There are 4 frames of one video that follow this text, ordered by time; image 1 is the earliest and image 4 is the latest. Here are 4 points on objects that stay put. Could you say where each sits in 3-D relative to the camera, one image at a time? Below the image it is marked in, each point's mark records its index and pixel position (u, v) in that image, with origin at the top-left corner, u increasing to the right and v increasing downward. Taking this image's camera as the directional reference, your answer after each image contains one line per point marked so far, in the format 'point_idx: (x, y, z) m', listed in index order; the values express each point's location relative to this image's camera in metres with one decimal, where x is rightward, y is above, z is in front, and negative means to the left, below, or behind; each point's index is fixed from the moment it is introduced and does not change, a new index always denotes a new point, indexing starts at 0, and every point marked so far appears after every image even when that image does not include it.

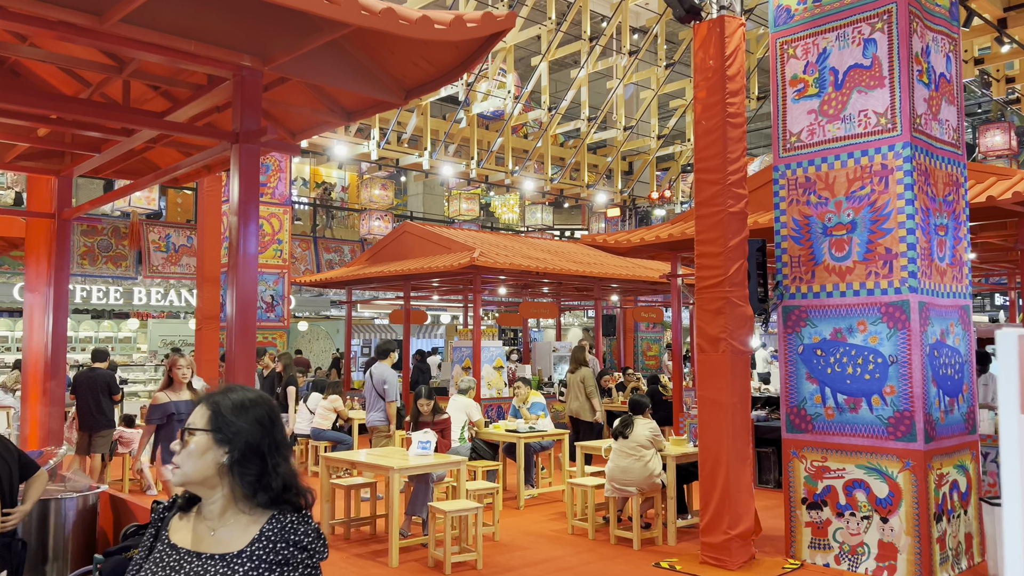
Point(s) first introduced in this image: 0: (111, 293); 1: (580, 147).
0: (-8.5, -0.1, +17.5) m
1: (+1.4, +2.9, +17.0) m
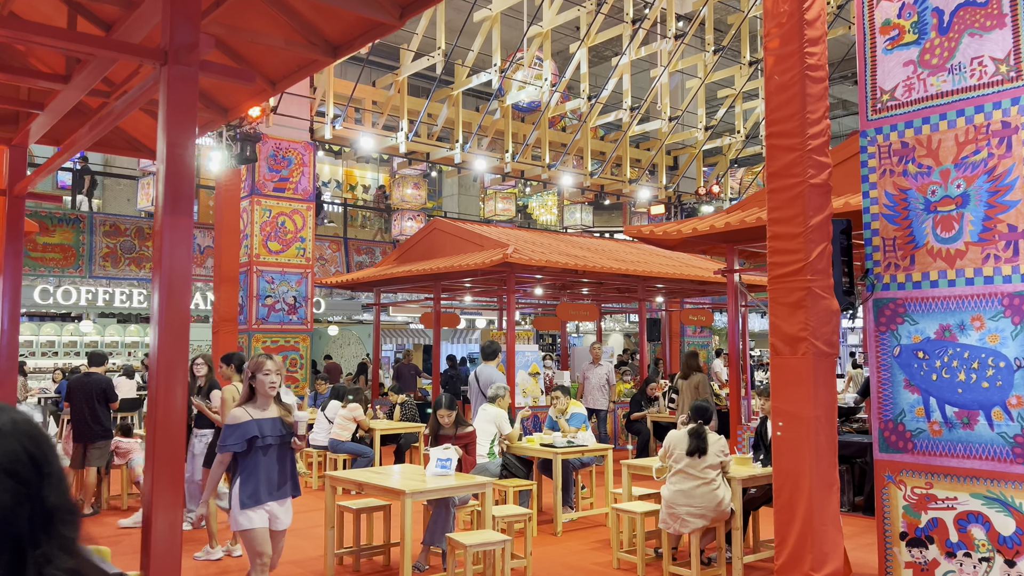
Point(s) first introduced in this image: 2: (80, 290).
0: (-7.7, -0.2, +16.9) m
1: (+2.1, +2.9, +15.9) m
2: (-8.5, 0.0, +16.1) m
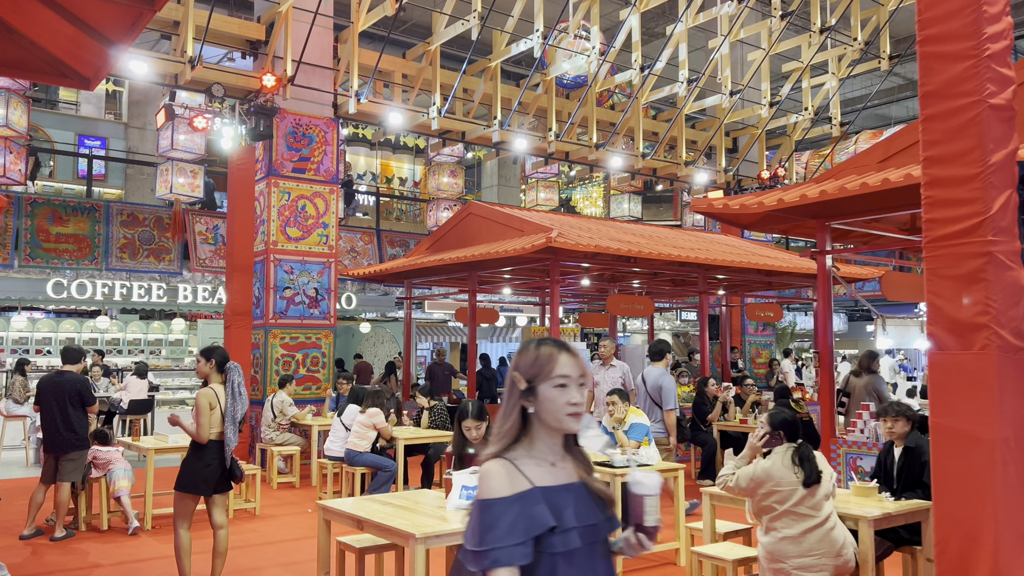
0: (-6.9, -0.1, +16.0) m
1: (+2.9, +3.0, +14.5) m
2: (-7.7, +0.1, +15.2) m
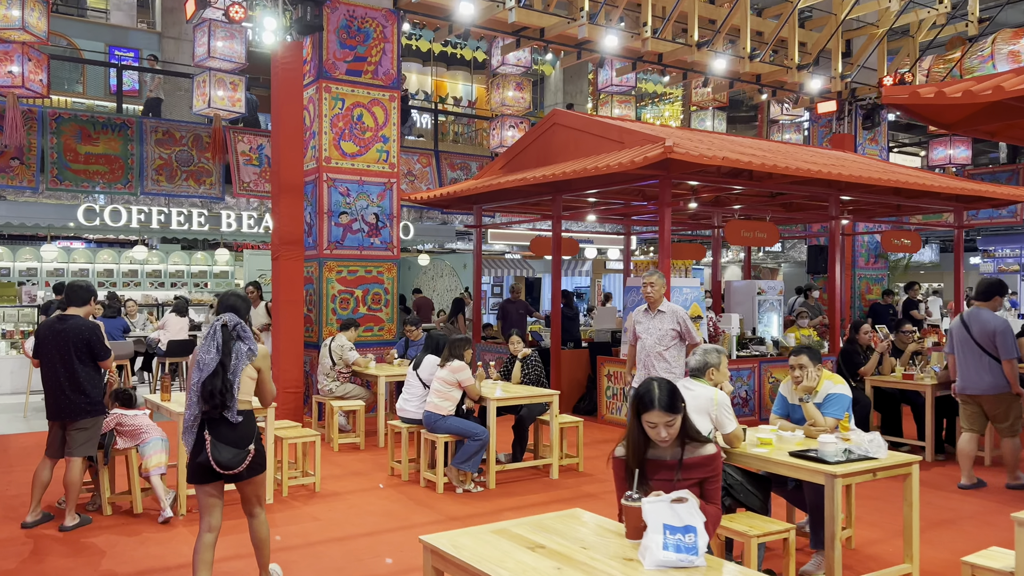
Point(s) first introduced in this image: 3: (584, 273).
0: (-5.5, +1.2, +14.5) m
1: (+4.2, +4.1, +12.3) m
2: (-6.4, +1.3, +13.8) m
3: (+1.6, +0.4, +18.5) m
